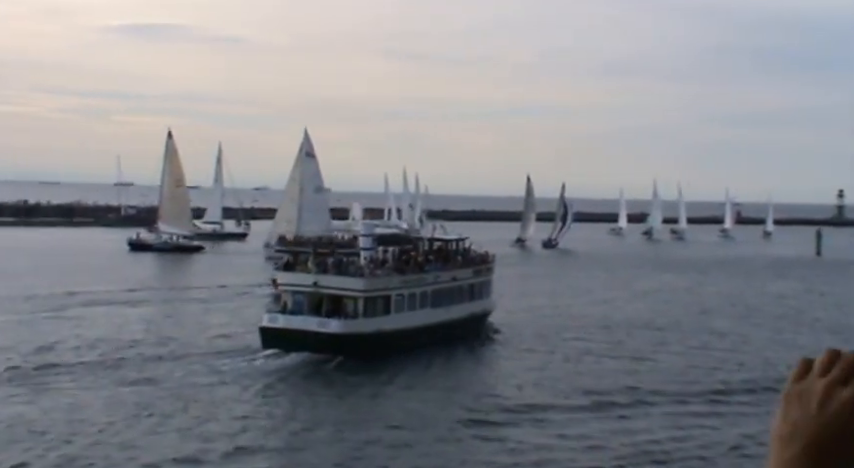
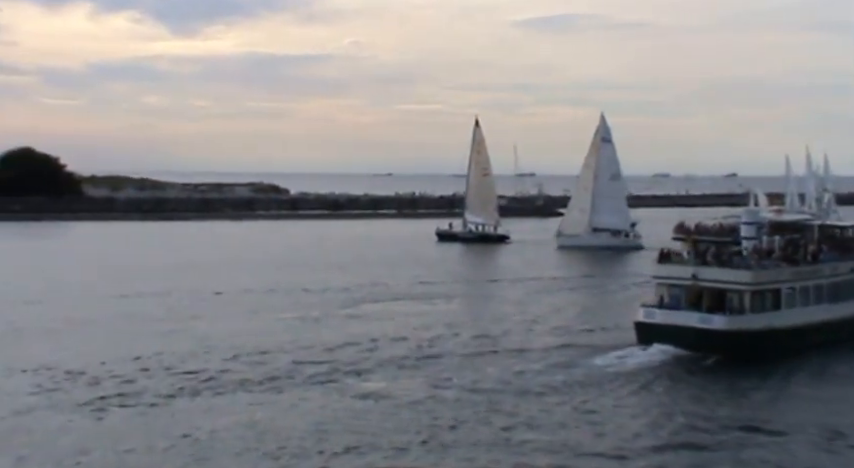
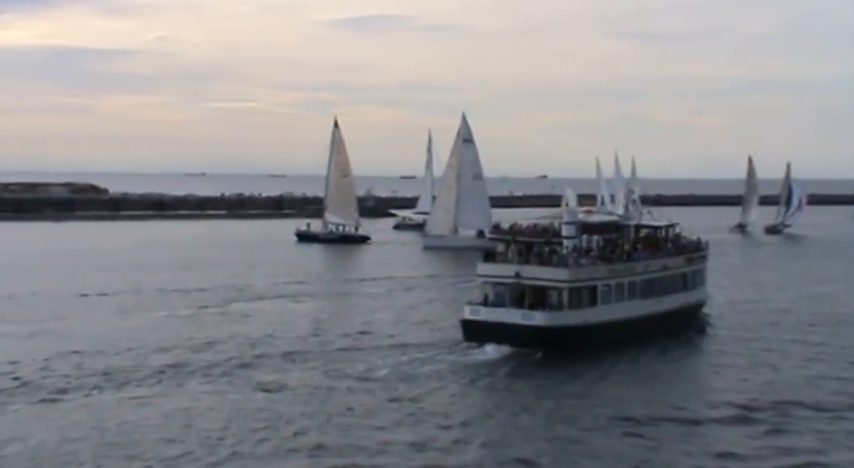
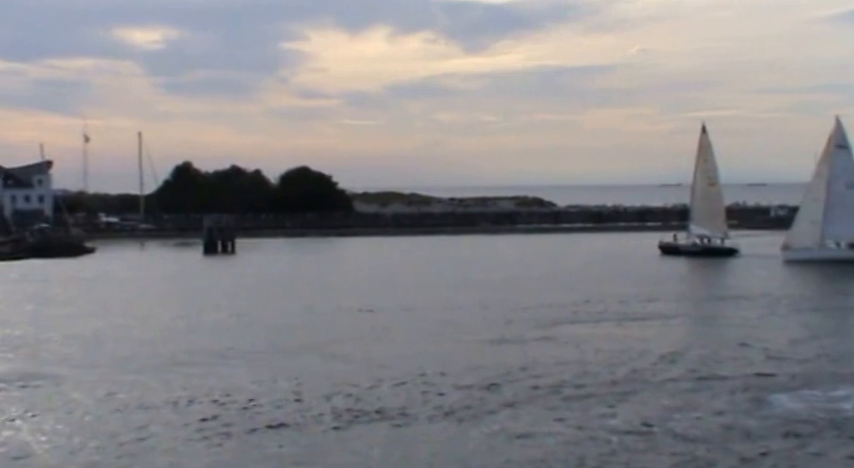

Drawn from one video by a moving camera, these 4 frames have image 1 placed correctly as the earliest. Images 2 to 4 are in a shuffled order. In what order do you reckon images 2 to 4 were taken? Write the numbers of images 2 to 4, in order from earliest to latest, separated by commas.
3, 2, 4
